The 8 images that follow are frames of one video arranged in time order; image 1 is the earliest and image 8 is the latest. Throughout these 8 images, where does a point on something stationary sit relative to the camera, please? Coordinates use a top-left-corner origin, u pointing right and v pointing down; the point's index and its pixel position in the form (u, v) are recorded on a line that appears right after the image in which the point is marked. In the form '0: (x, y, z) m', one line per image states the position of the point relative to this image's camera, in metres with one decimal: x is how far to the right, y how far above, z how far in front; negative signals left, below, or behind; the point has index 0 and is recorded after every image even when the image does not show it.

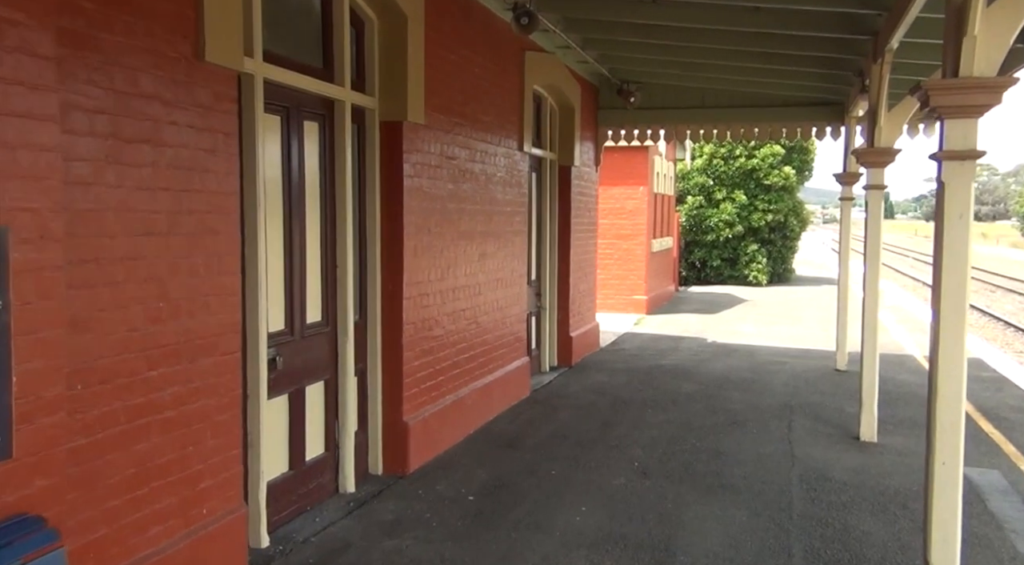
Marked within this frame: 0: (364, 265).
0: (-1.0, +0.1, +5.6) m
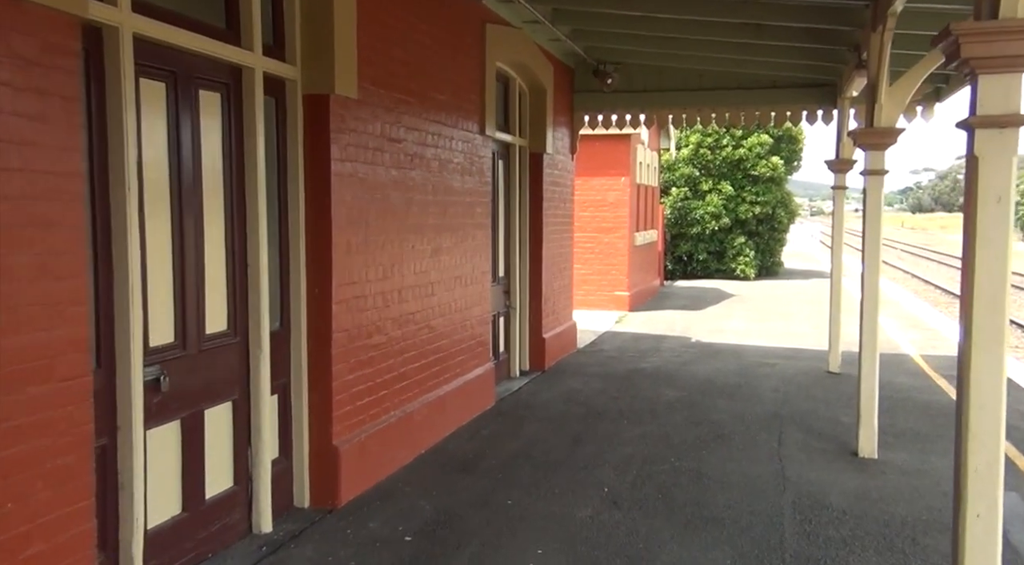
0: (-1.2, +0.1, +4.8) m
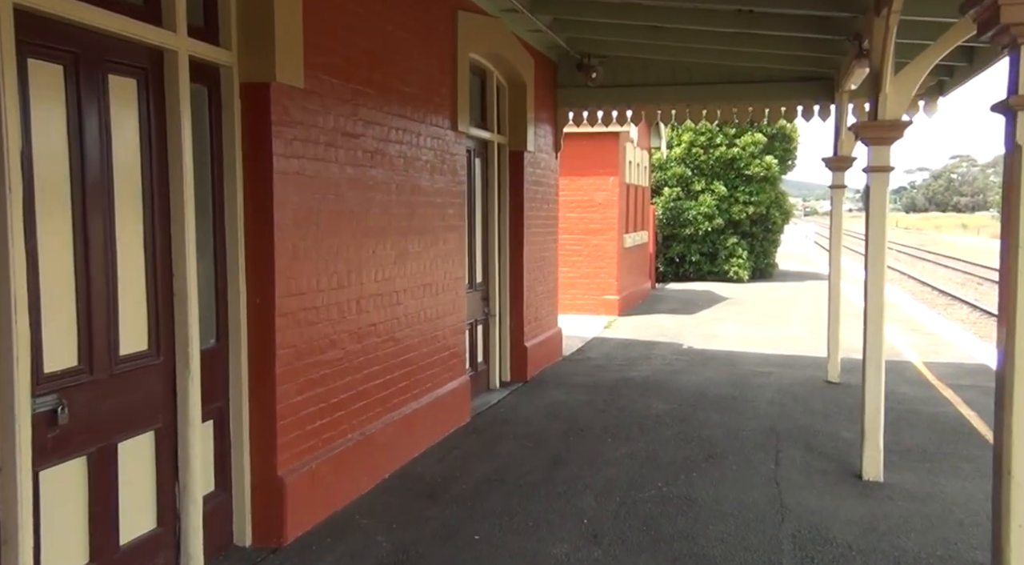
0: (-1.4, 0.0, +4.2) m
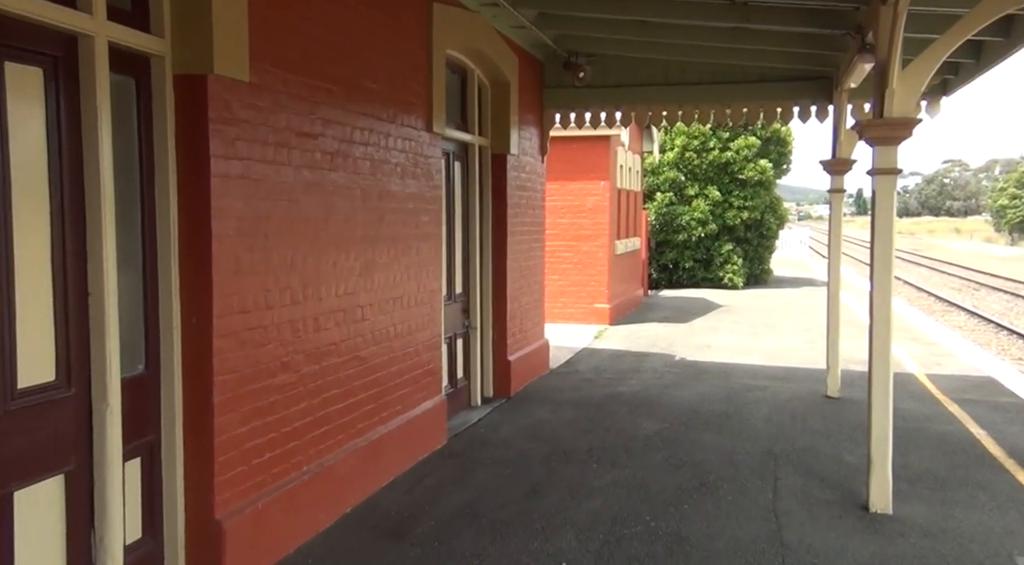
0: (-1.6, 0.0, +3.8) m
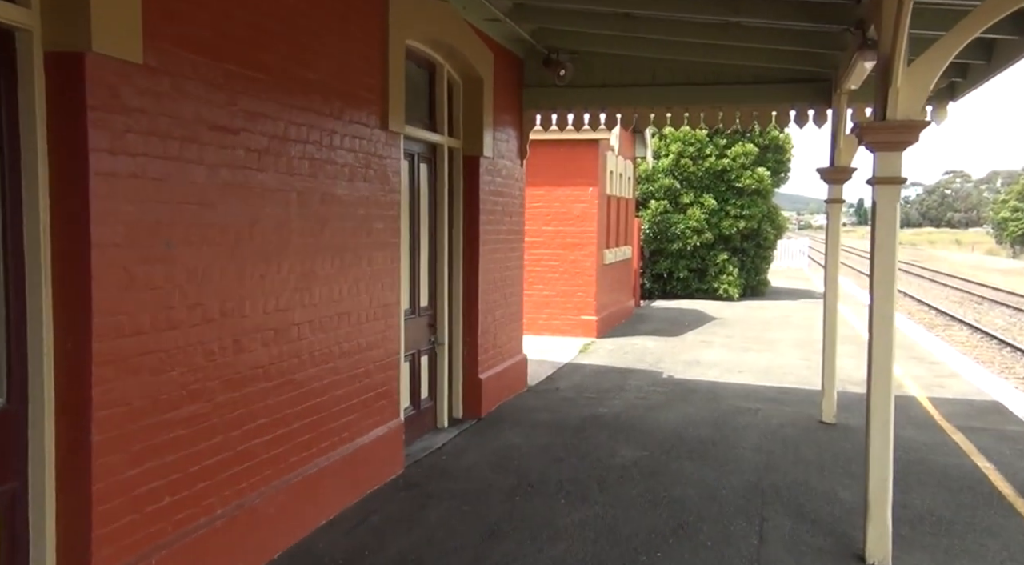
0: (-1.8, -0.1, +3.2) m
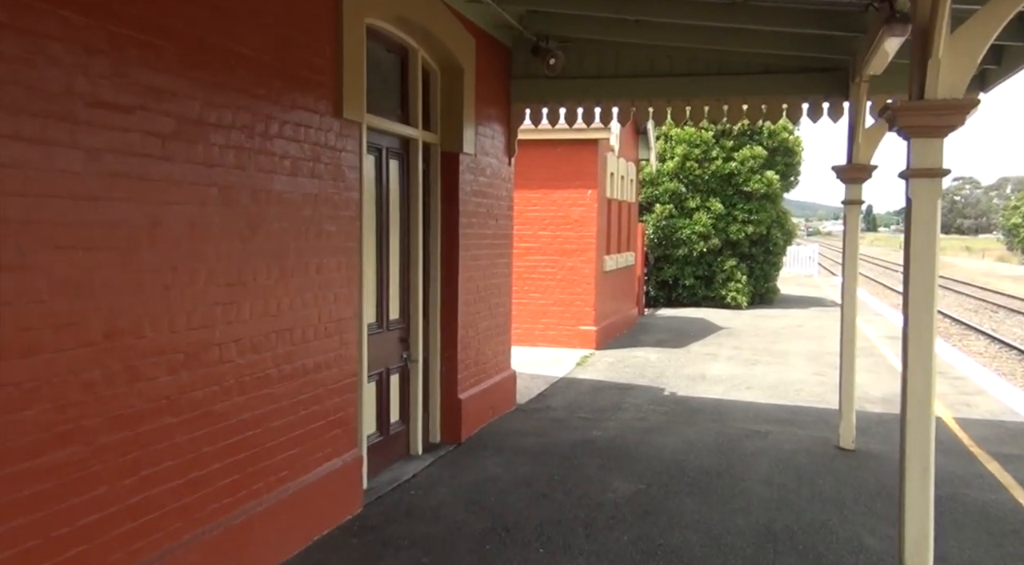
0: (-2.0, -0.1, +2.4) m
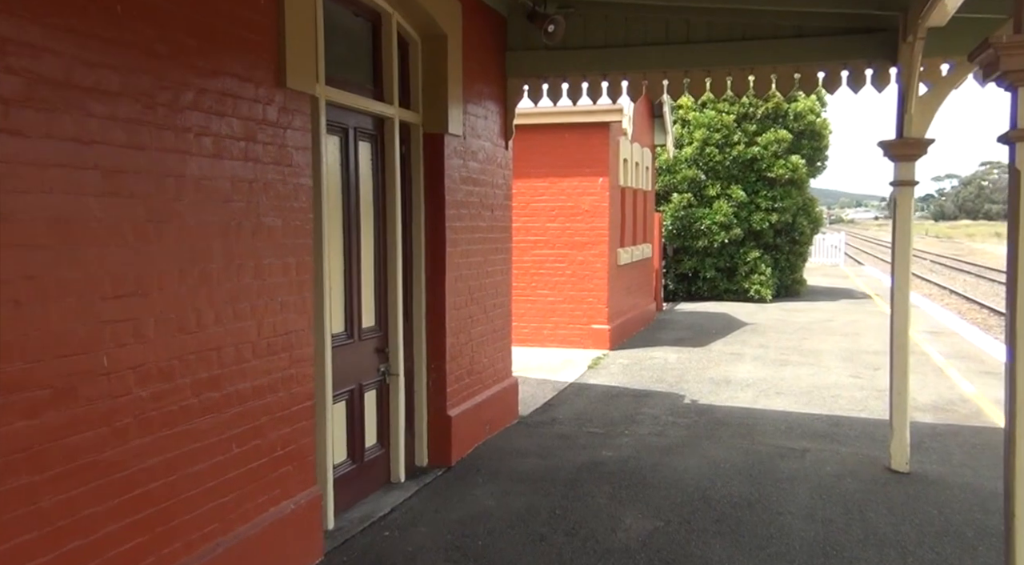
0: (-2.1, -0.2, +1.5) m
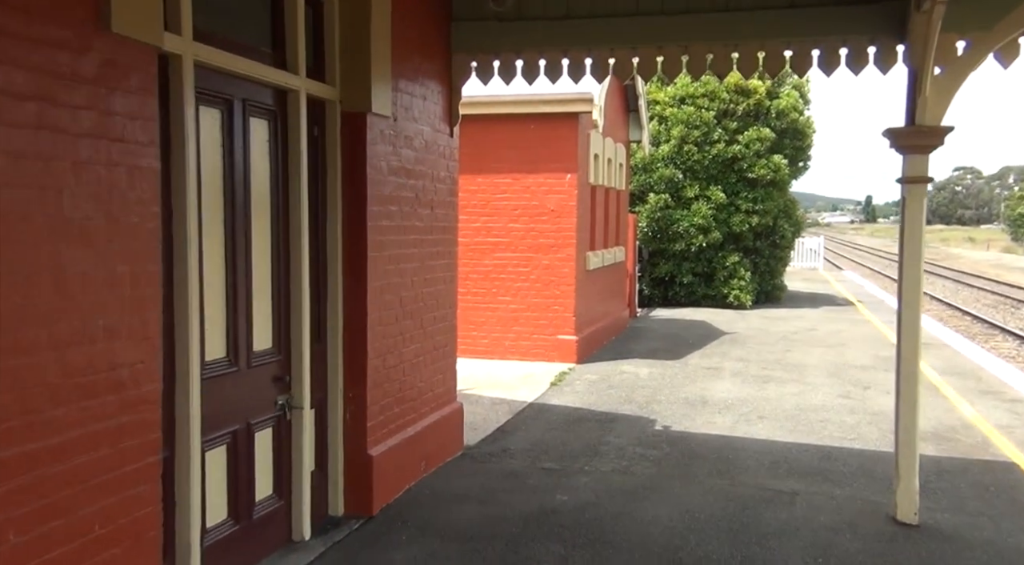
0: (-2.4, -0.3, +0.4) m
